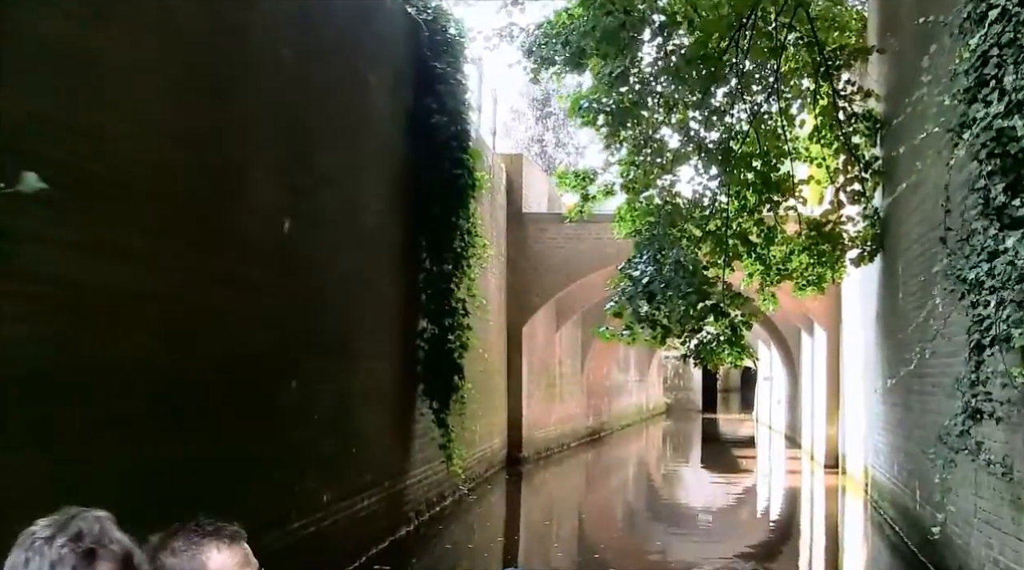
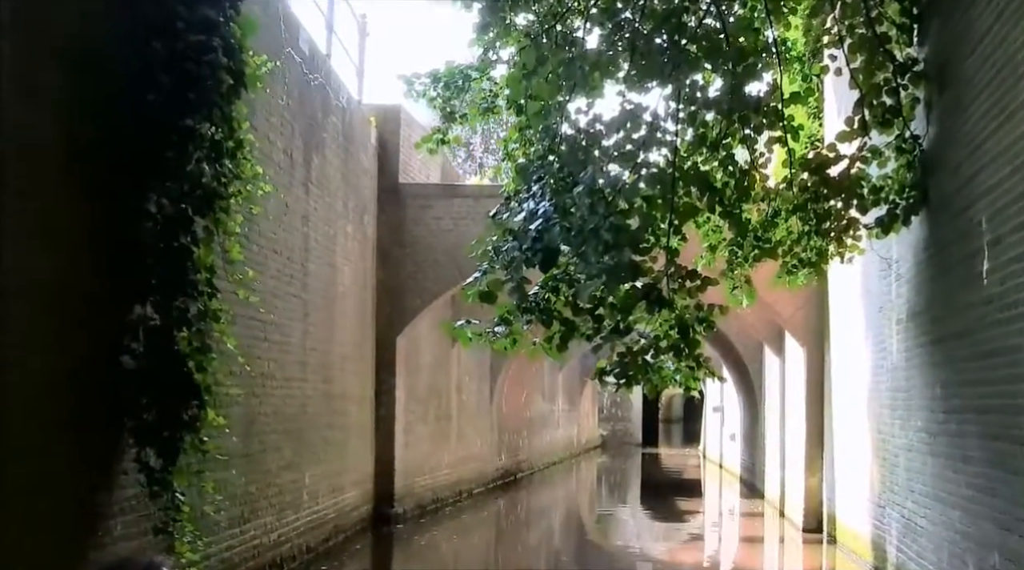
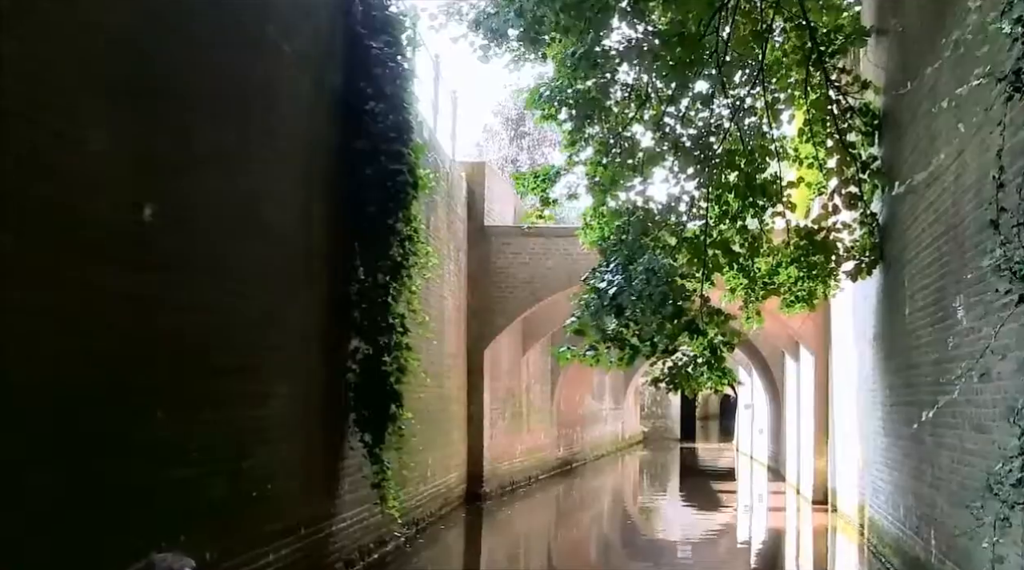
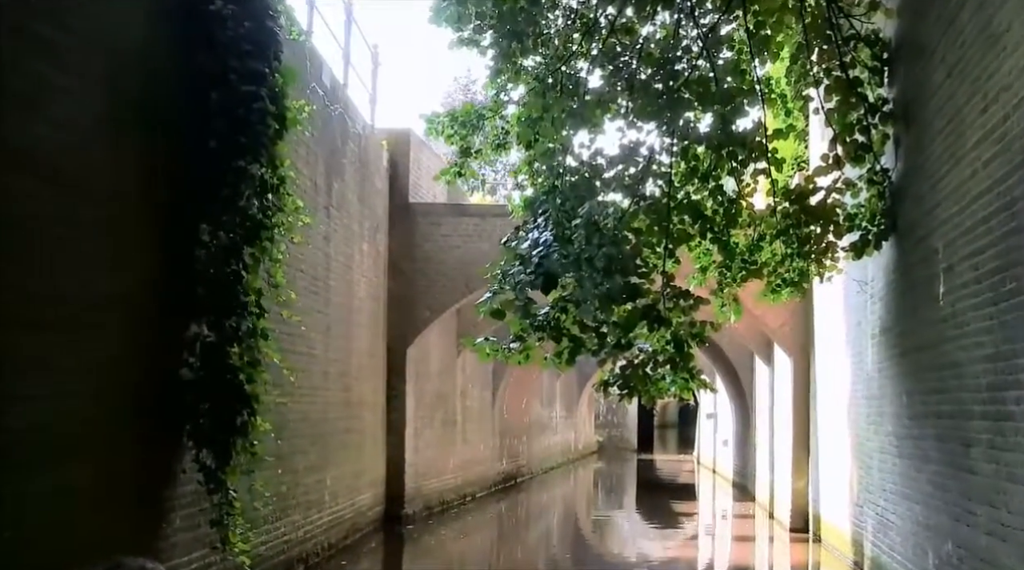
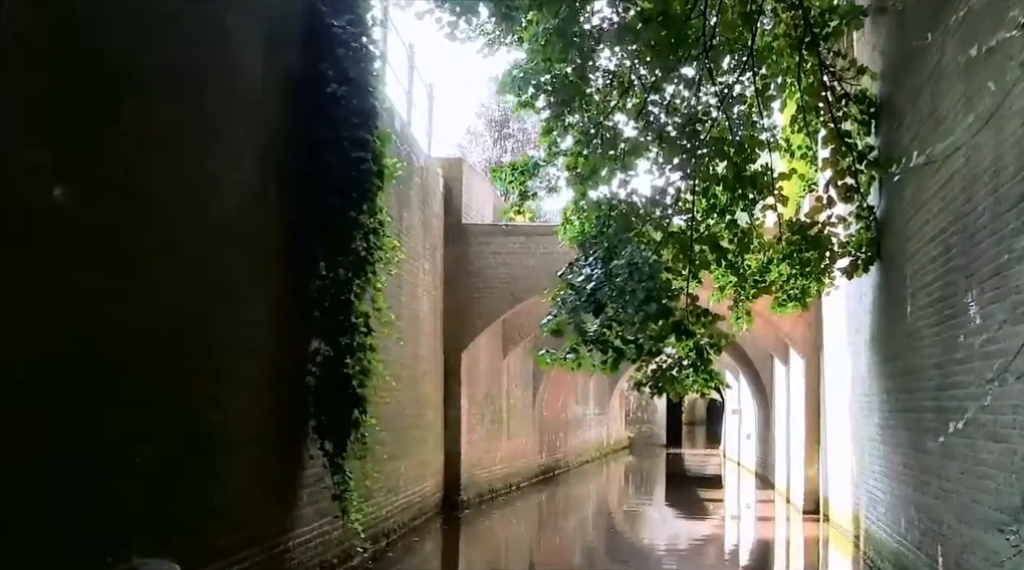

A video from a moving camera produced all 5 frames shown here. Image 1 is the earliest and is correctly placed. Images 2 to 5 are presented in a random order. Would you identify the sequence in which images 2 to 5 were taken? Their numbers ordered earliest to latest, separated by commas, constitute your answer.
3, 5, 4, 2
